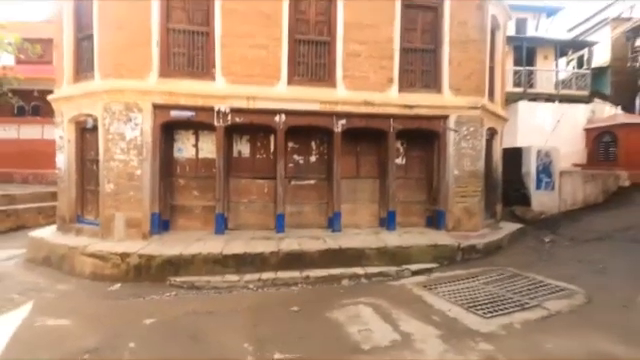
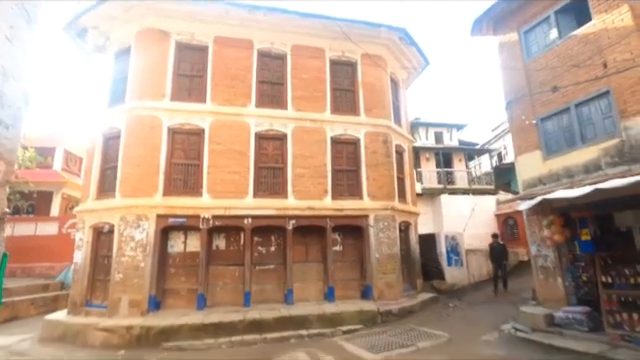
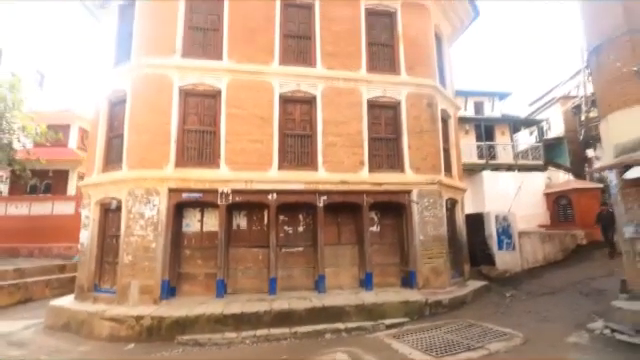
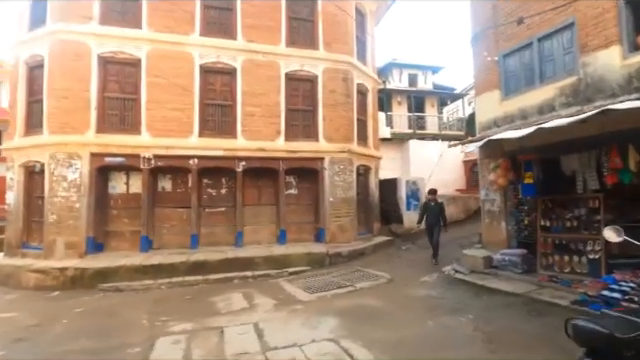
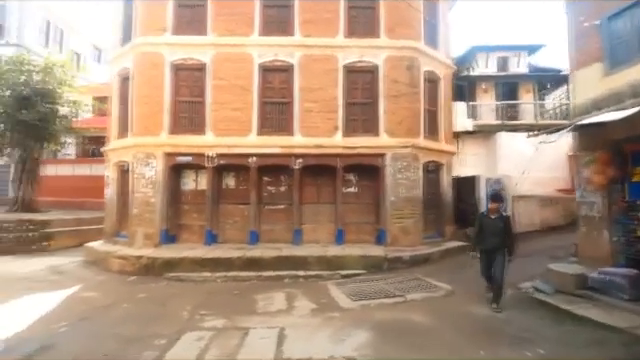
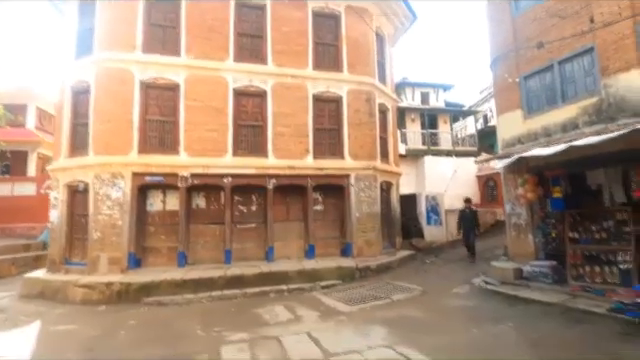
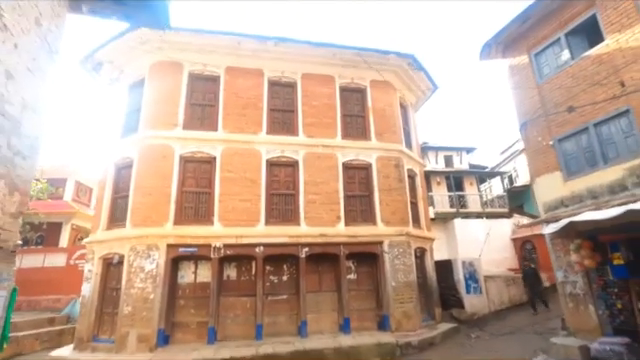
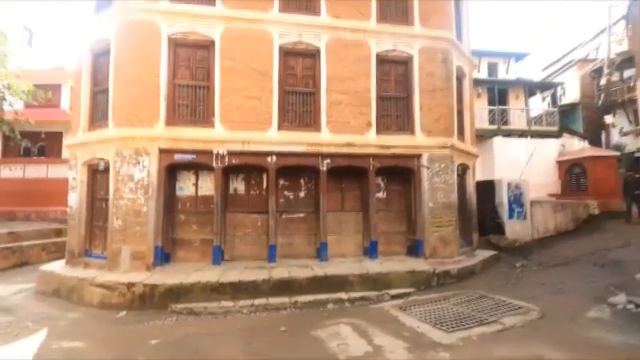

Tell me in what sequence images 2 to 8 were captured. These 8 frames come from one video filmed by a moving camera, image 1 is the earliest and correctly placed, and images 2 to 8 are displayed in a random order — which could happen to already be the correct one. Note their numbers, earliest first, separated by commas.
8, 3, 7, 2, 6, 4, 5
